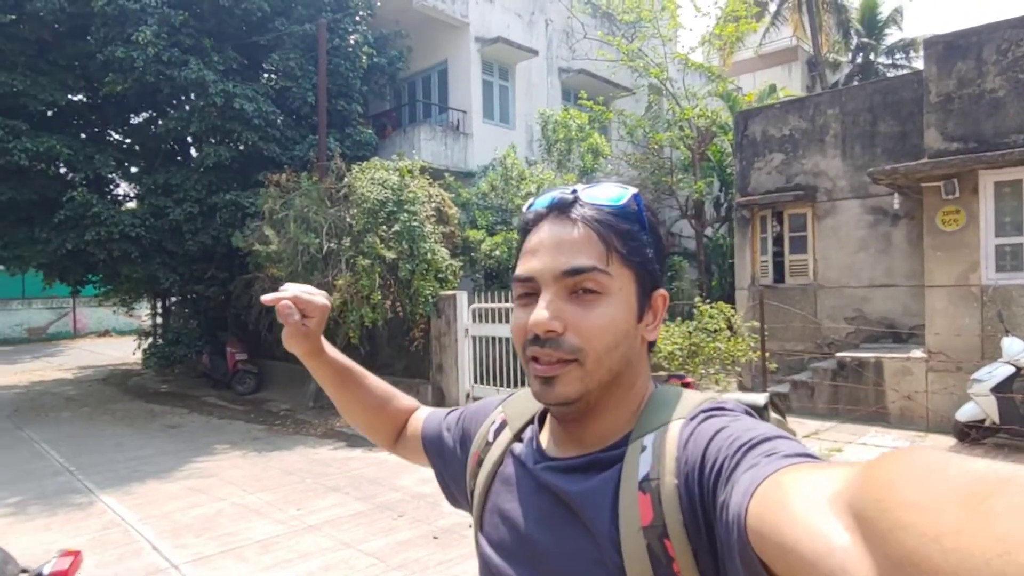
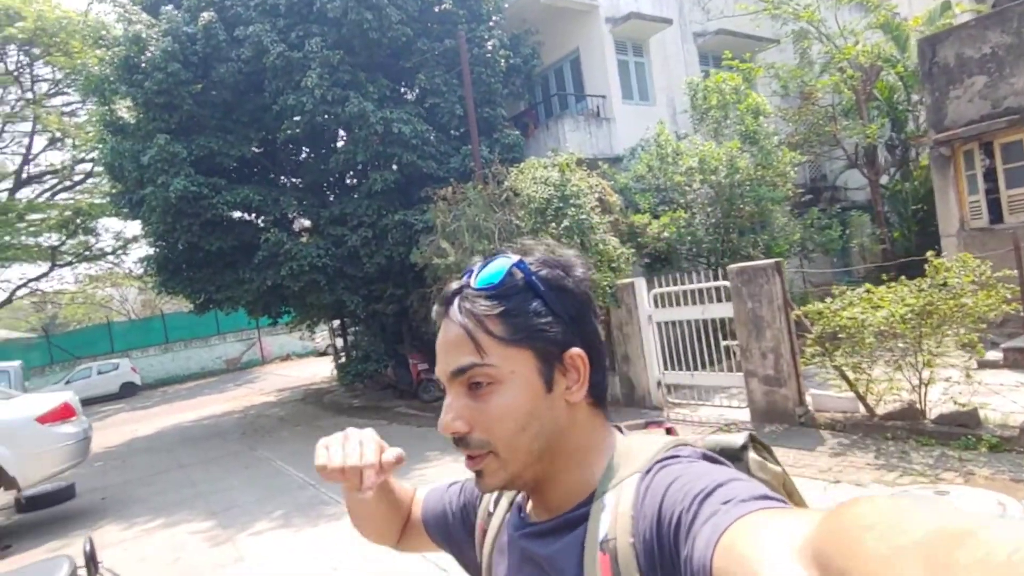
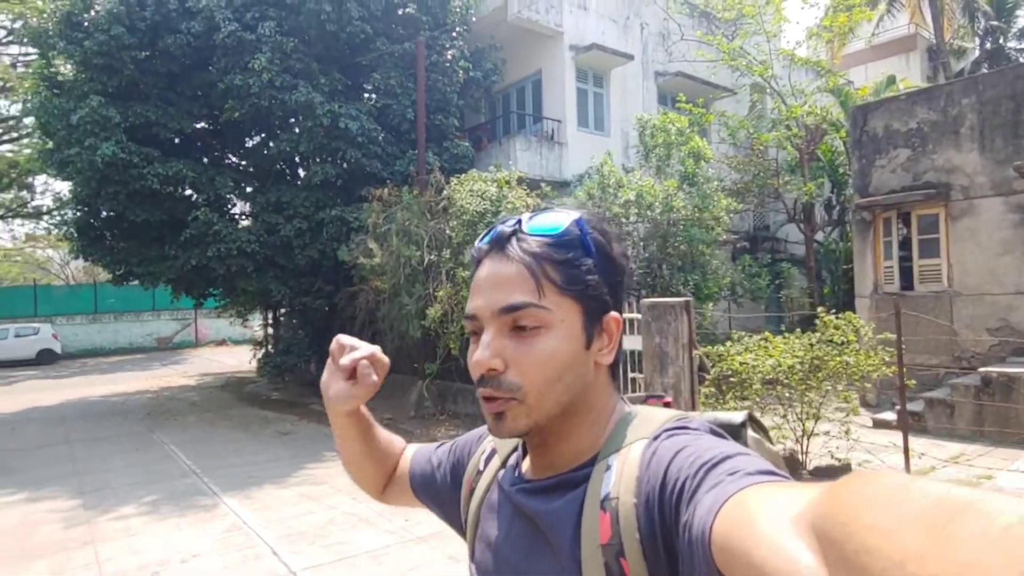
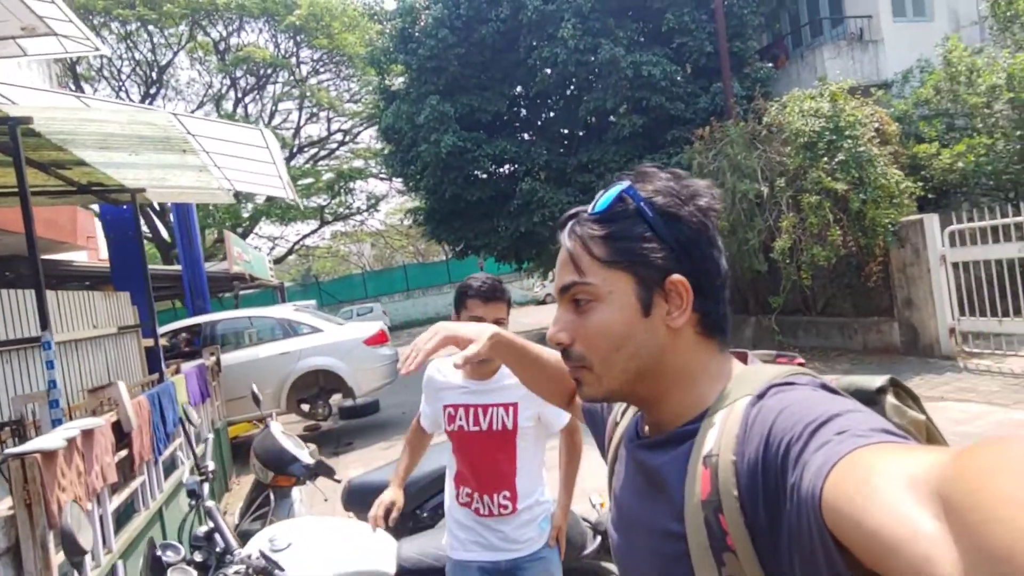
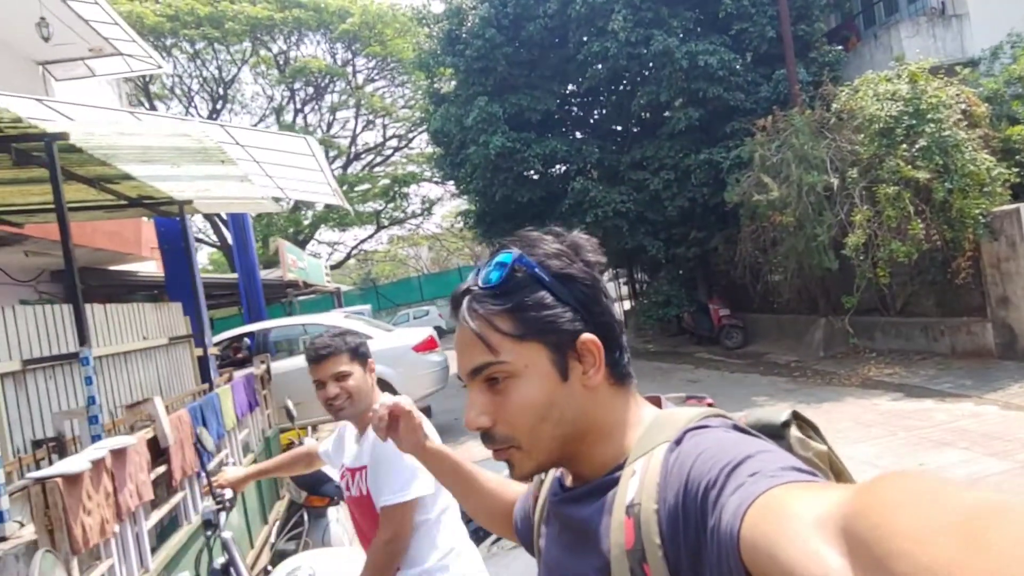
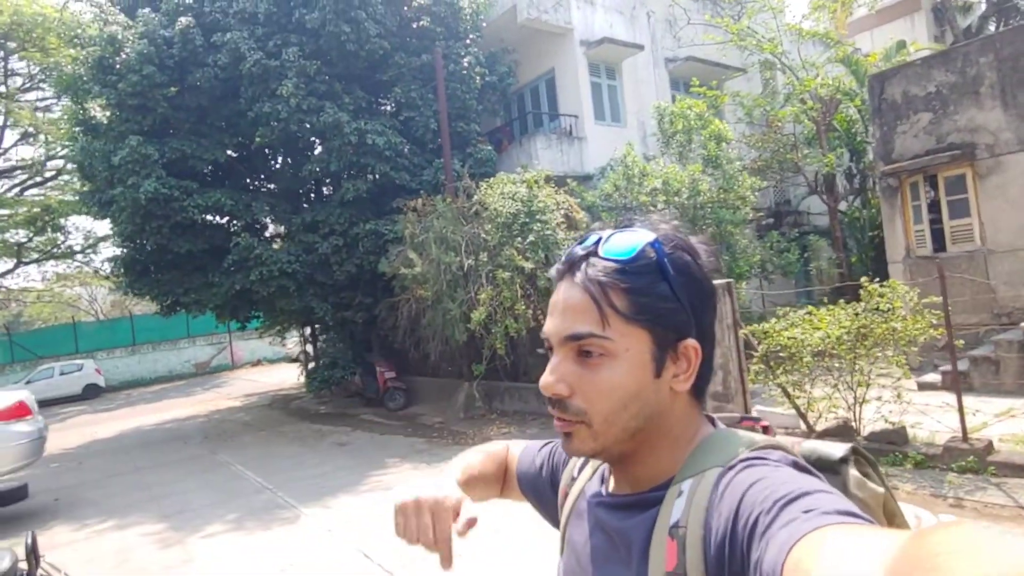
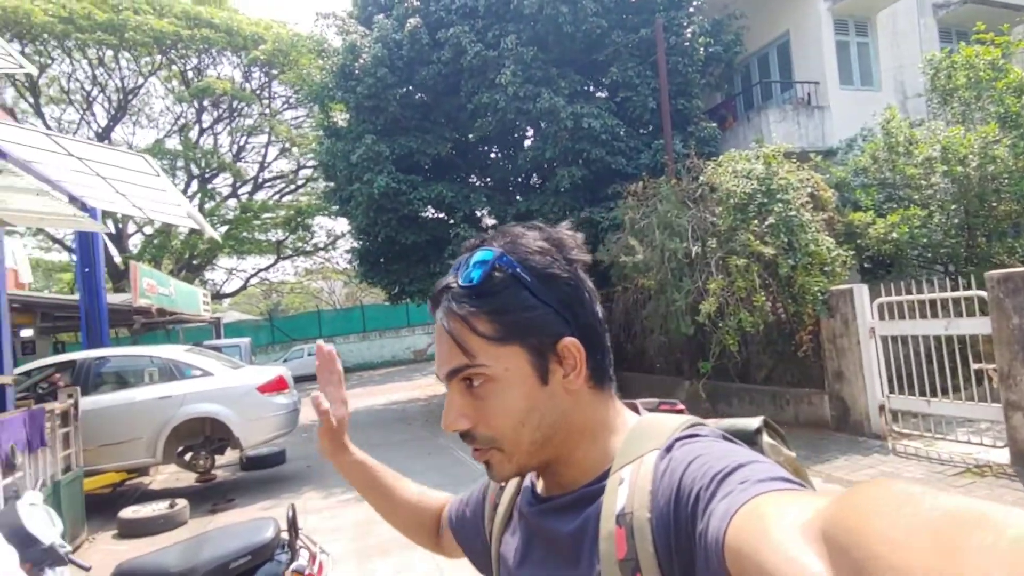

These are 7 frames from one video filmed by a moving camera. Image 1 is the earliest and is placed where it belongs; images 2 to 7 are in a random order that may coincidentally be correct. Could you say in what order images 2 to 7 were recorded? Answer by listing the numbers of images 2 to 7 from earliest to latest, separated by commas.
3, 6, 2, 7, 5, 4
